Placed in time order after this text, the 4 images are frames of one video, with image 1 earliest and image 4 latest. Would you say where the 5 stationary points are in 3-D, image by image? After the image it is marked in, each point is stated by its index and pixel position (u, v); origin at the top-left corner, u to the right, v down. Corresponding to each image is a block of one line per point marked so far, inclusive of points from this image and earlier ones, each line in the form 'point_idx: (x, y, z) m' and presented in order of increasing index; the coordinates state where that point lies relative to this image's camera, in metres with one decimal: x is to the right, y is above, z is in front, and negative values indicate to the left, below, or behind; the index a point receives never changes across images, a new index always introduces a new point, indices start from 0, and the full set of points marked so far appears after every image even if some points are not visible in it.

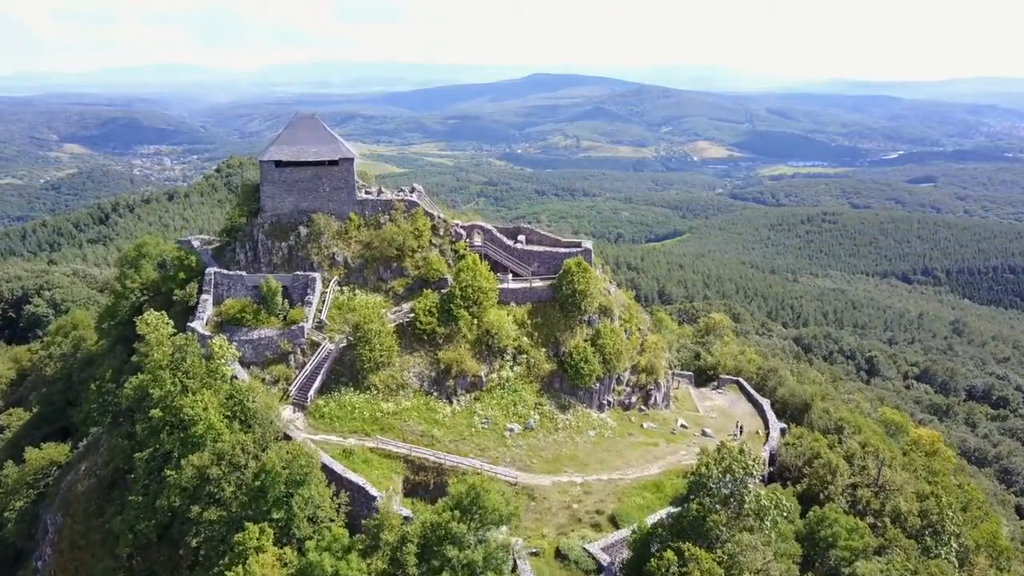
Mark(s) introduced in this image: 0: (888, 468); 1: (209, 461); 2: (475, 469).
0: (+9.1, -4.4, +19.5) m
1: (-6.4, -3.6, +17.0) m
2: (-0.9, -4.2, +18.7) m
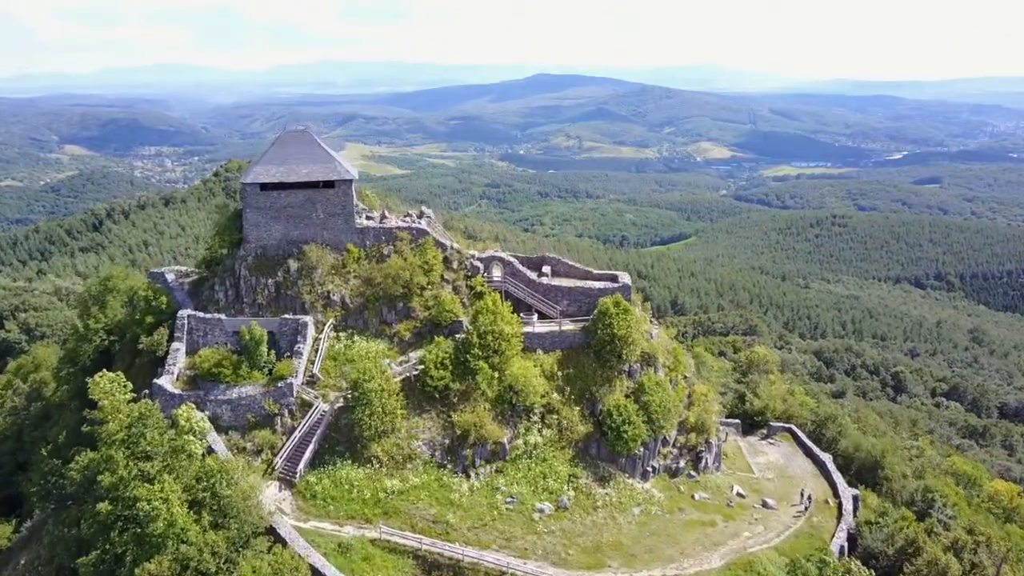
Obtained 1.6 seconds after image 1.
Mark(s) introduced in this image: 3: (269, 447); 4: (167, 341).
0: (+9.8, -5.5, +16.0) m
1: (-5.8, -4.7, +13.5) m
2: (-0.2, -5.3, +15.2) m
3: (-5.2, -3.4, +17.1) m
4: (-8.3, -1.3, +19.2) m
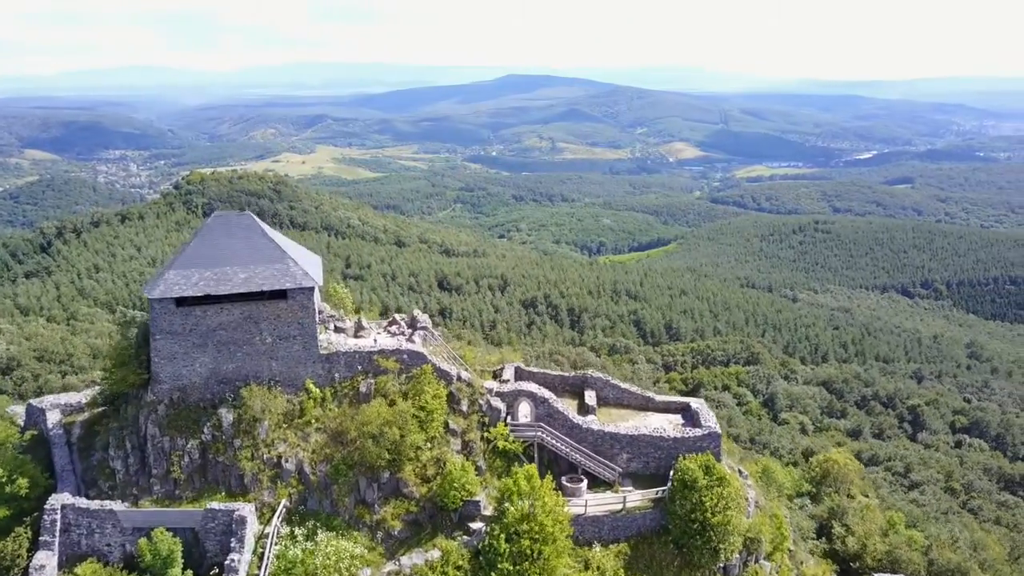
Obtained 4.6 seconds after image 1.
0: (+10.6, -8.0, +10.0) m
1: (-4.8, -7.5, +6.9) m
2: (+0.7, -8.0, +8.8) m
3: (-4.4, -6.1, +10.6) m
4: (-7.6, -4.0, +12.6) m
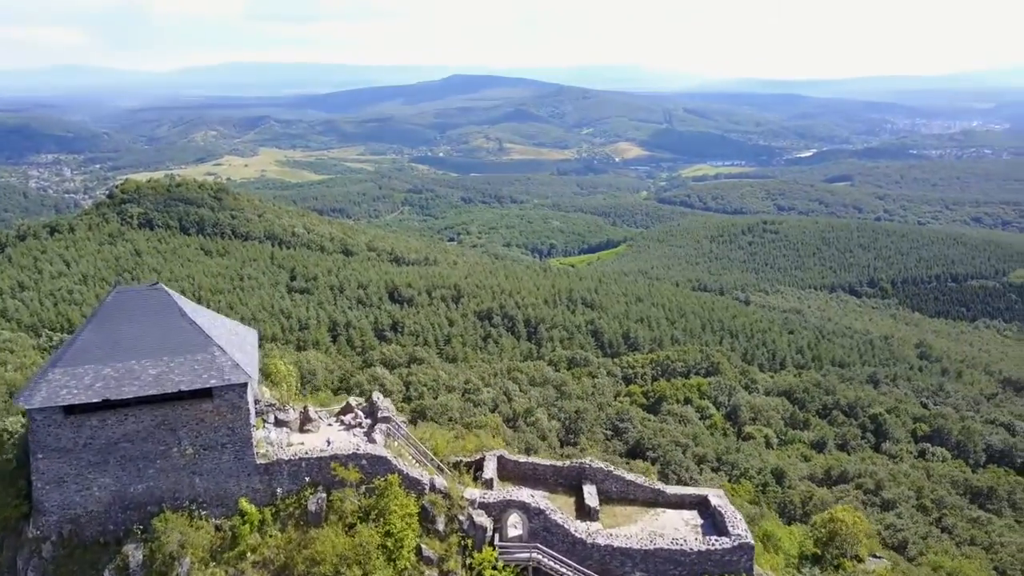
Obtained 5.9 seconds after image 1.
0: (+10.8, -9.1, +7.9) m
1: (-4.4, -8.8, +3.9) m
2: (+0.9, -9.2, +6.1) m
3: (-4.3, -7.5, +7.6) m
4: (-7.6, -5.4, +9.4) m
